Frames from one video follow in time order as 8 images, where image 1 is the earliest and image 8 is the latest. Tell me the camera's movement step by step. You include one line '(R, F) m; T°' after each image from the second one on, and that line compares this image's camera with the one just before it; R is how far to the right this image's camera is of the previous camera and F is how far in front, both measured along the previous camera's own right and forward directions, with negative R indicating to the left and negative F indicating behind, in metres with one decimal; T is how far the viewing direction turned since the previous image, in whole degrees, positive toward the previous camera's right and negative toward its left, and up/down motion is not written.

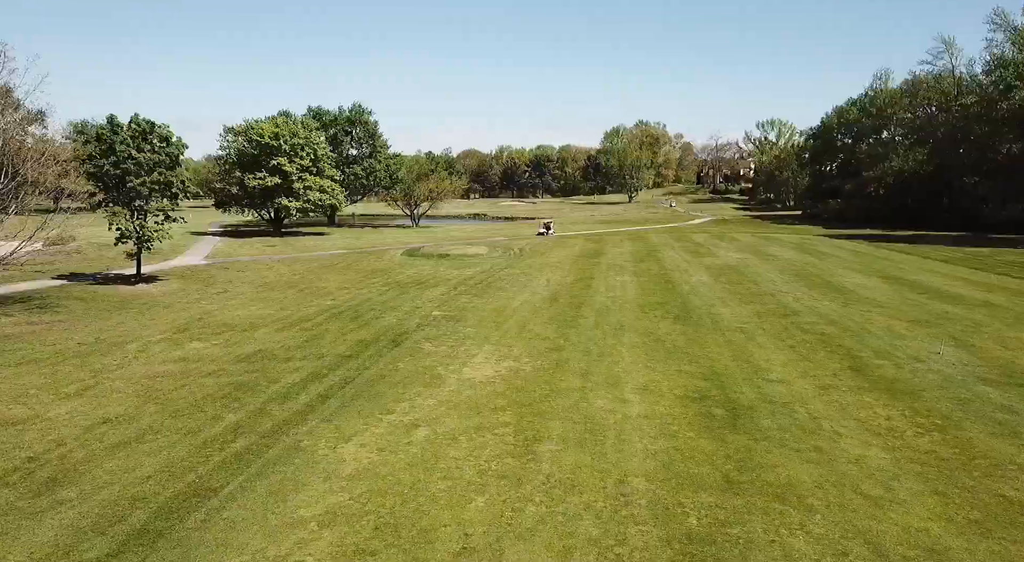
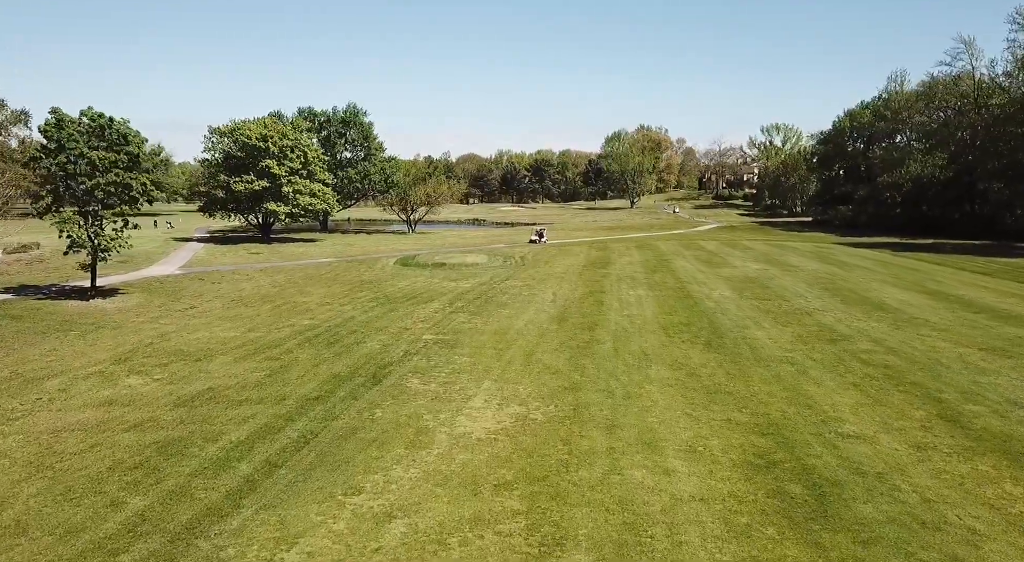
(-0.1, +2.6) m; 0°
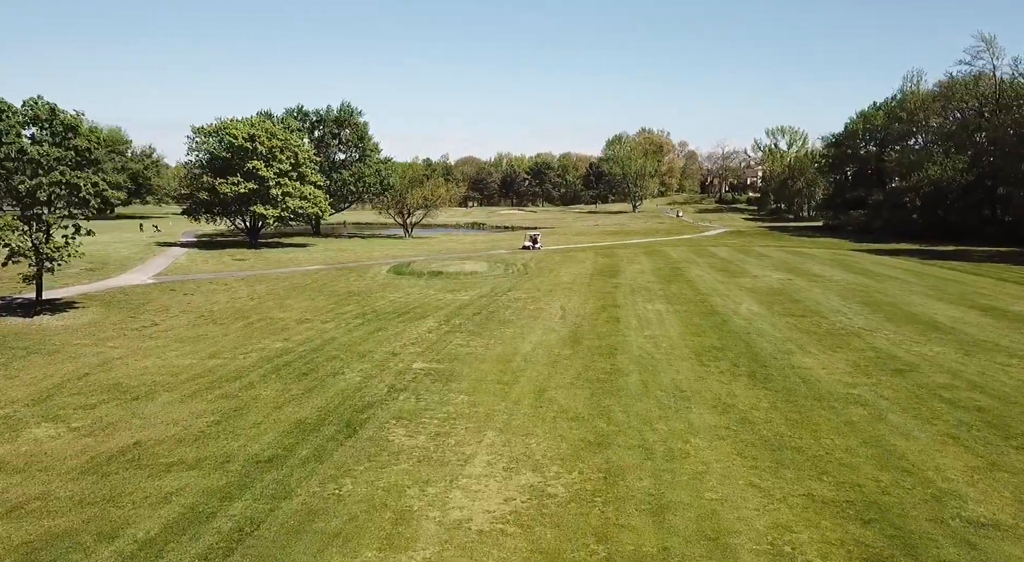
(-0.2, +2.5) m; 0°
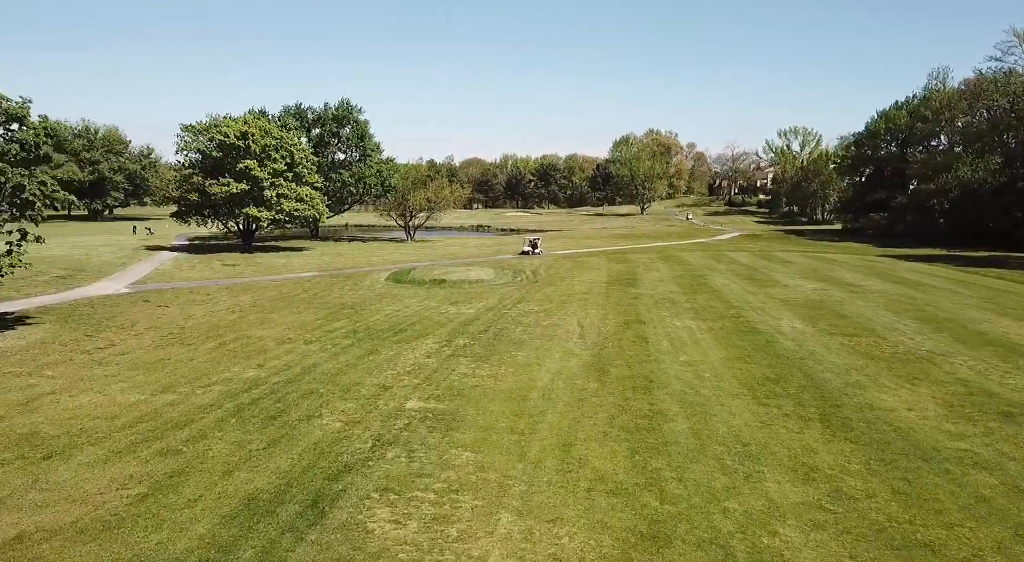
(-0.2, +2.6) m; 0°
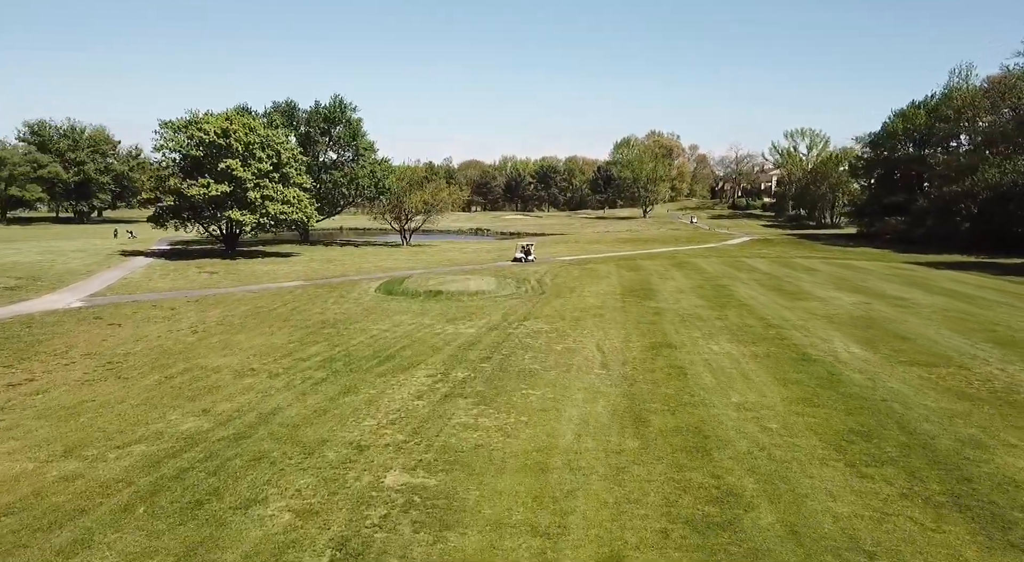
(-0.2, +3.0) m; 0°
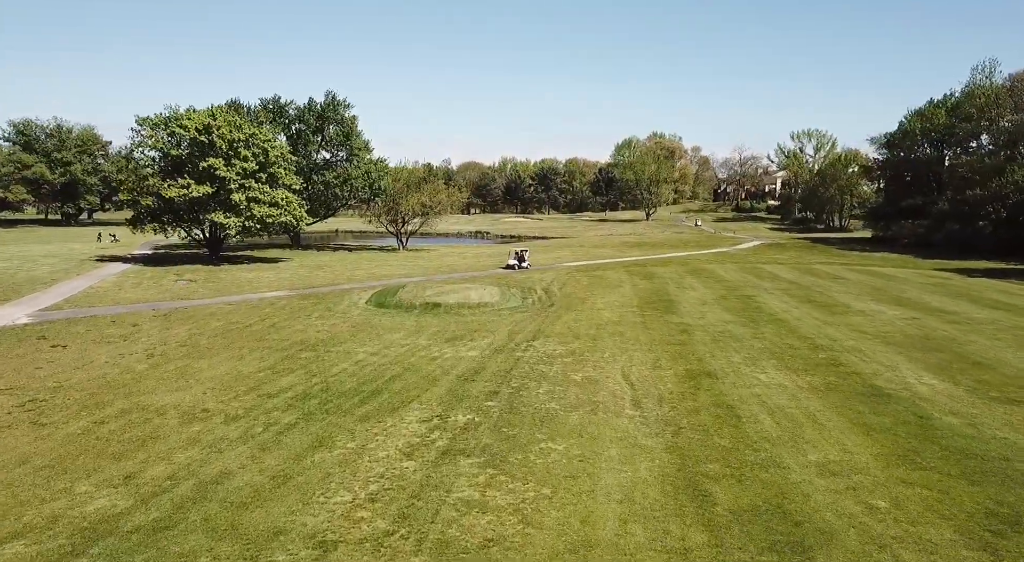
(-0.3, +2.7) m; 0°
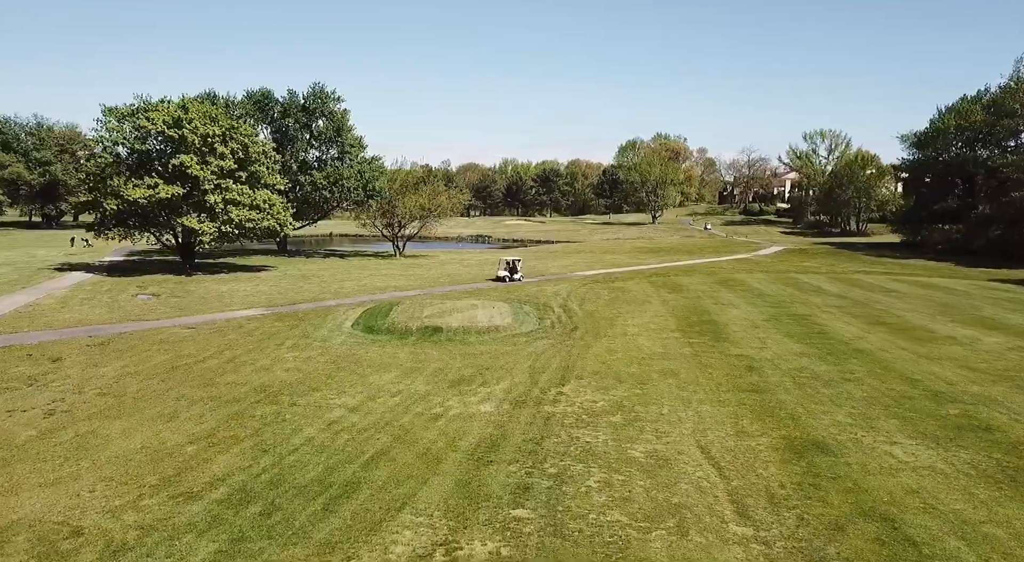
(-0.5, +4.2) m; 0°
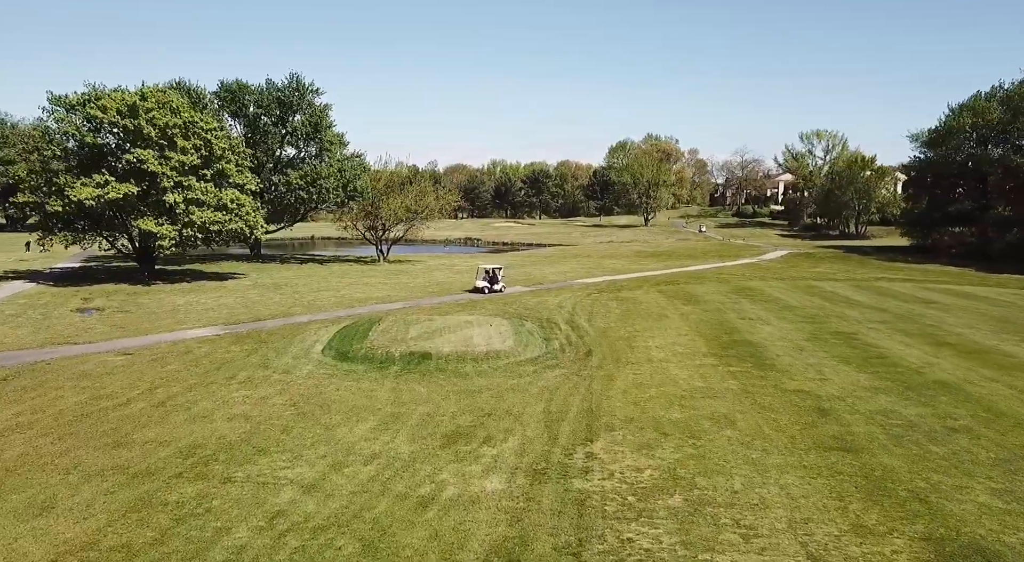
(-0.4, +3.4) m; +1°
